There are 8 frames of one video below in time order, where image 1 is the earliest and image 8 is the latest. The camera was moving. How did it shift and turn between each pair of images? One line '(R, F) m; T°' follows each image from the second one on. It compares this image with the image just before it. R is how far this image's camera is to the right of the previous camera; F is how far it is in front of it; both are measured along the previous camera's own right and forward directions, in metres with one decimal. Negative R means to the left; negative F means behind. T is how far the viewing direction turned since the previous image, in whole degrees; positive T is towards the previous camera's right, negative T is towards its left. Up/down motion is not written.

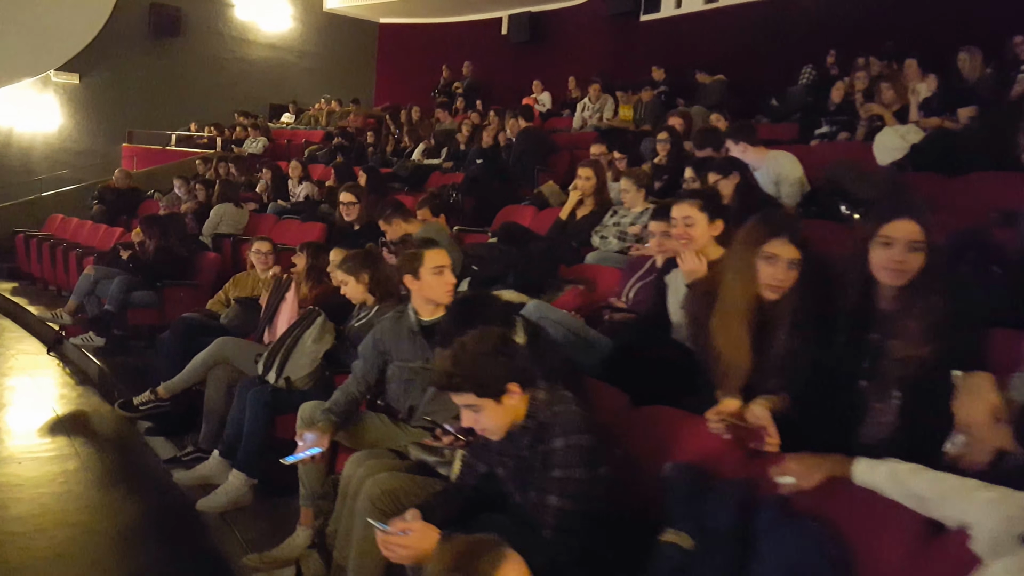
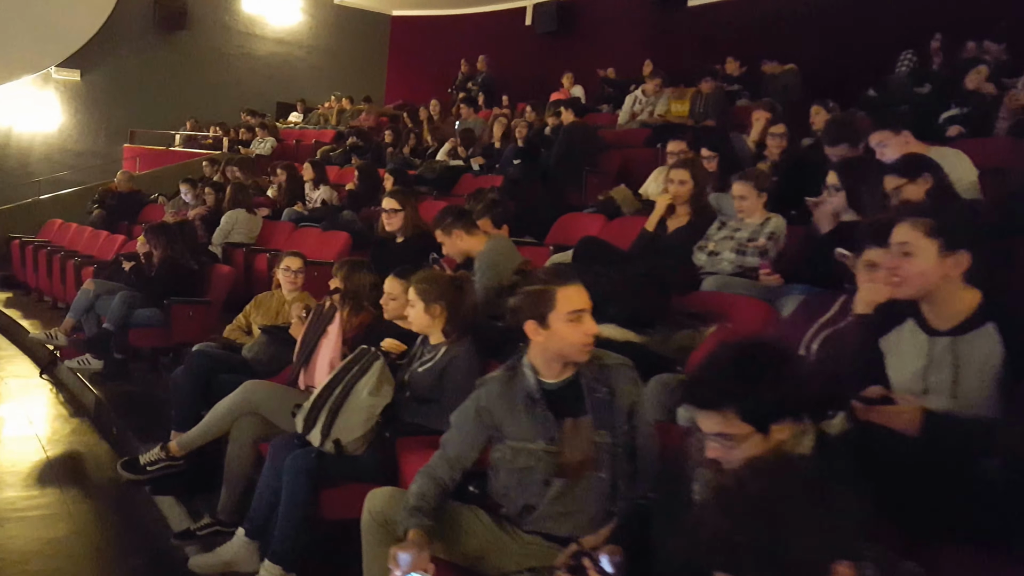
(-0.3, +0.6) m; 0°
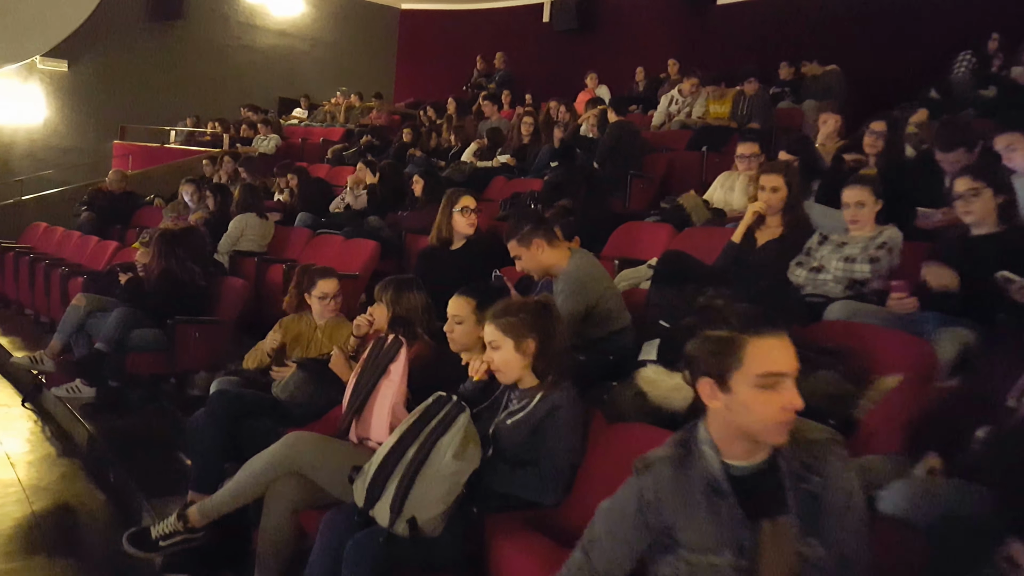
(-0.3, +0.4) m; +1°
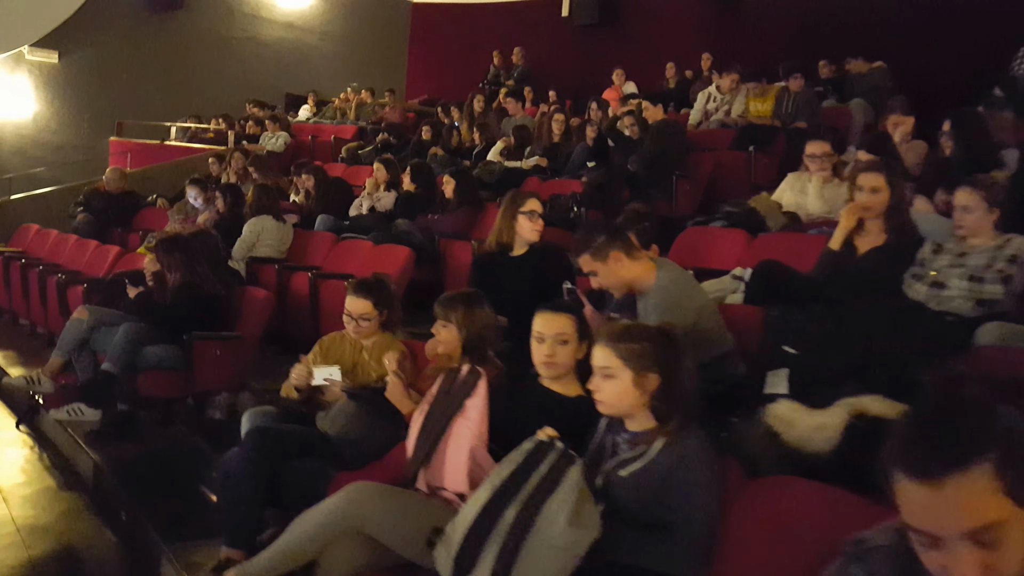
(-0.3, +0.3) m; +1°
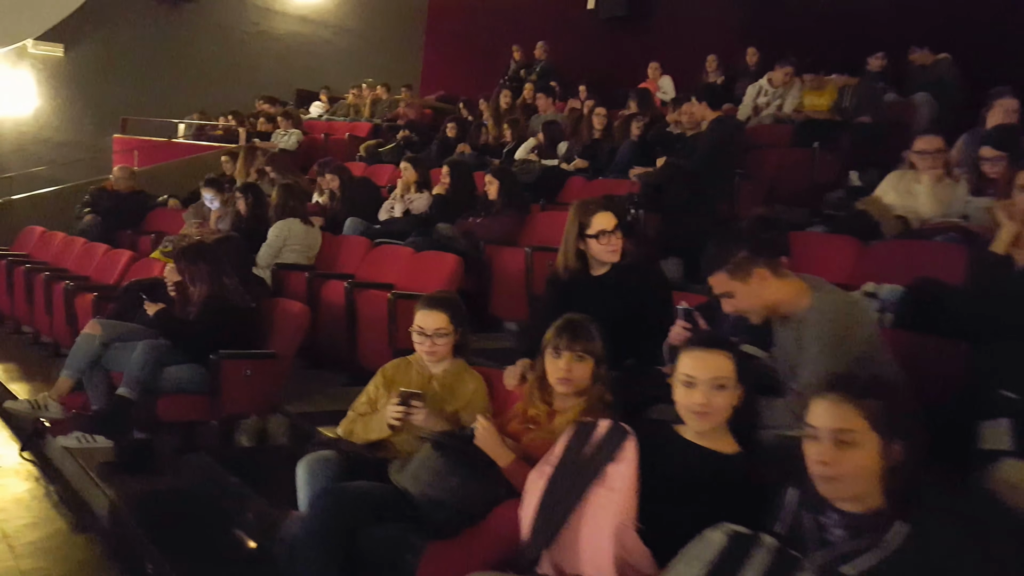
(-0.3, +0.3) m; 0°
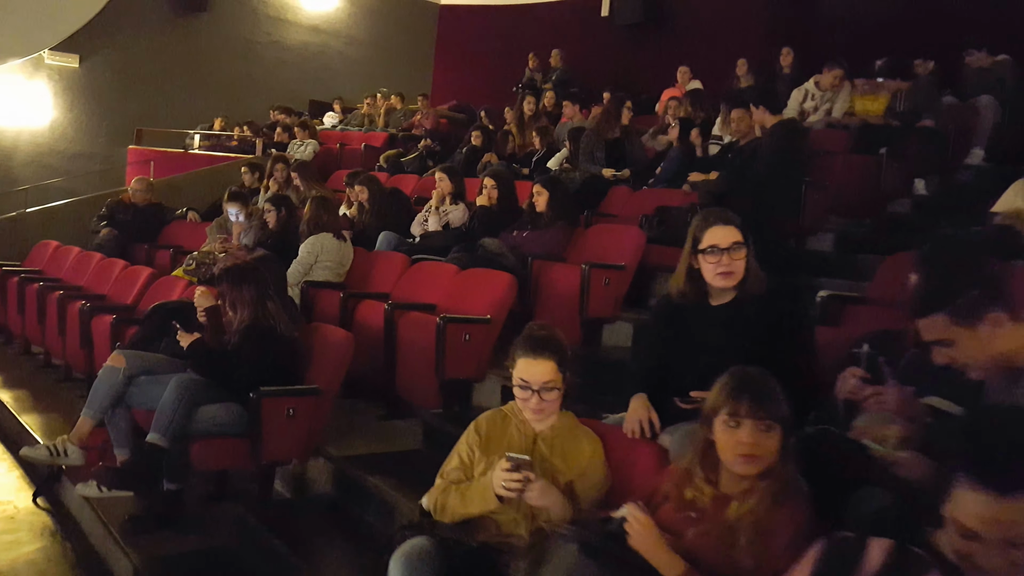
(-0.2, +0.3) m; 0°
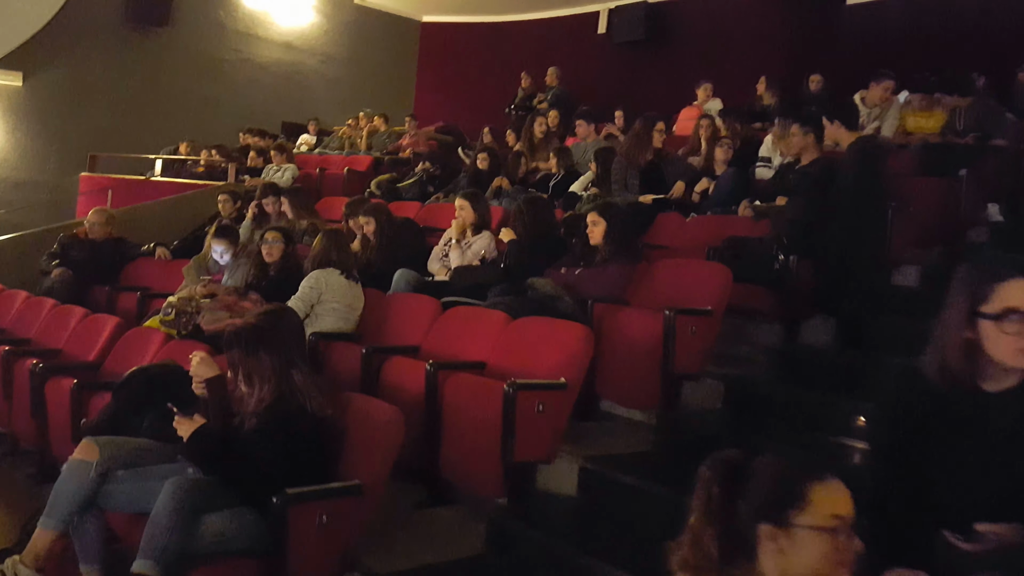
(-0.4, +0.6) m; +3°
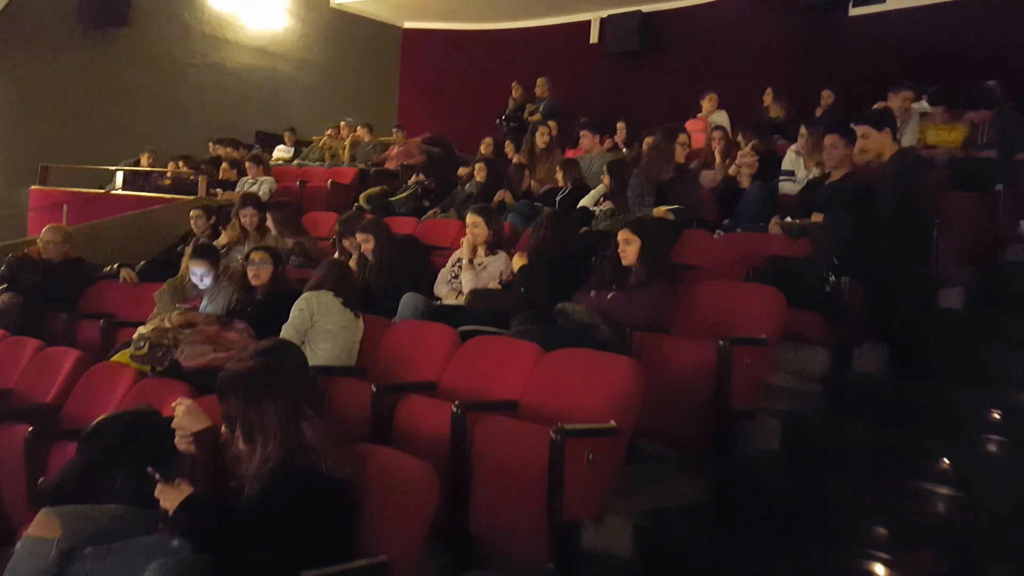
(-0.2, +0.3) m; +3°
